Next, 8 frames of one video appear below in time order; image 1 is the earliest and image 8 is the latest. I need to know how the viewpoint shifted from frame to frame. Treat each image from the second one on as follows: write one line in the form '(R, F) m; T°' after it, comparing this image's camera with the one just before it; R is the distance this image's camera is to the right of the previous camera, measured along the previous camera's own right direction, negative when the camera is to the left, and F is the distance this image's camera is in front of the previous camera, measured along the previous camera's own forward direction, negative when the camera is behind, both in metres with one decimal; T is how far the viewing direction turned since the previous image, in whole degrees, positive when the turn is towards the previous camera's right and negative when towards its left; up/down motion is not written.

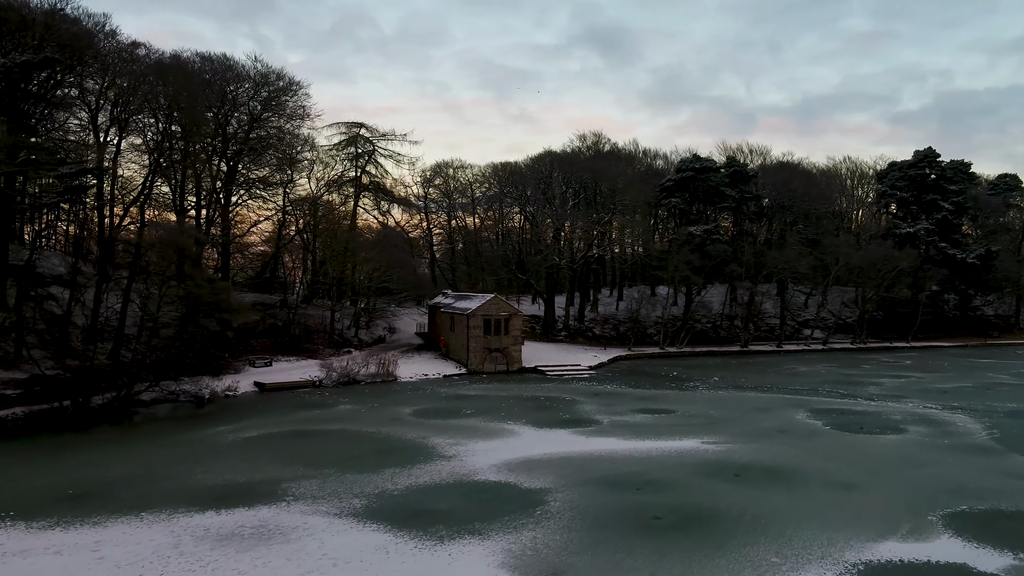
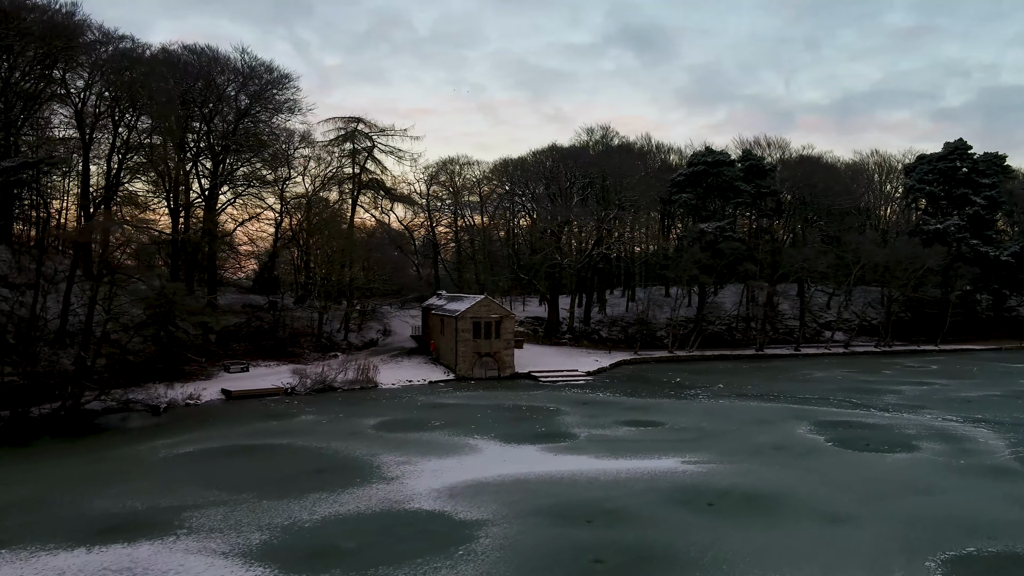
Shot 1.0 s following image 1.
(+1.4, +1.8) m; -2°
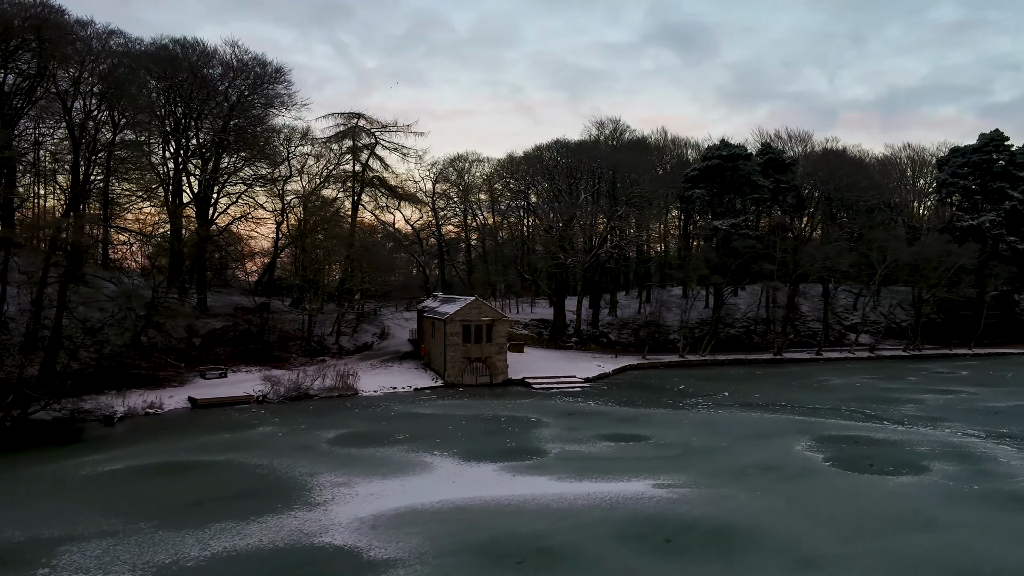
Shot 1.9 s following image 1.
(+1.4, +1.7) m; -2°
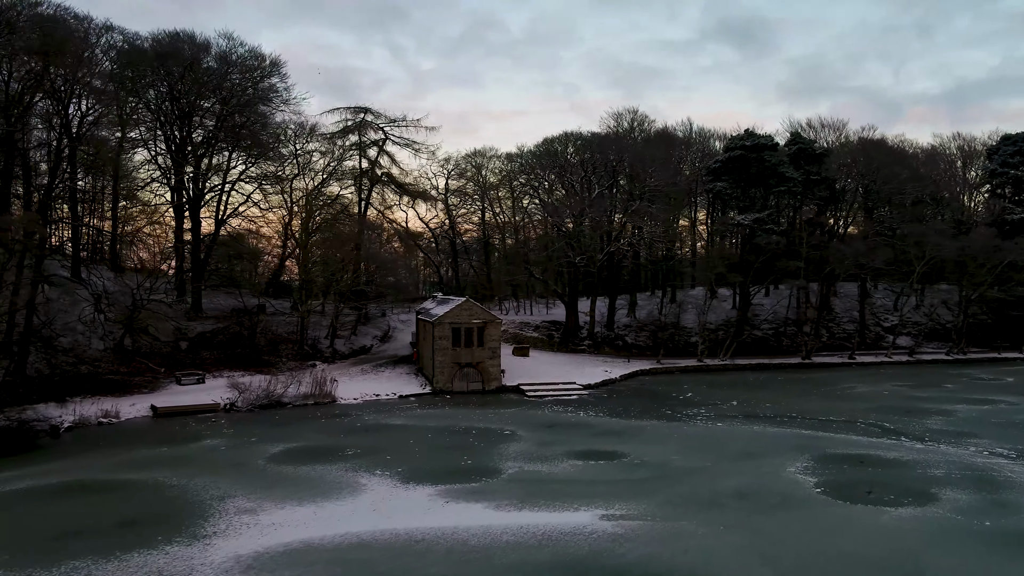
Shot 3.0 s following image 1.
(+1.8, +1.9) m; -3°
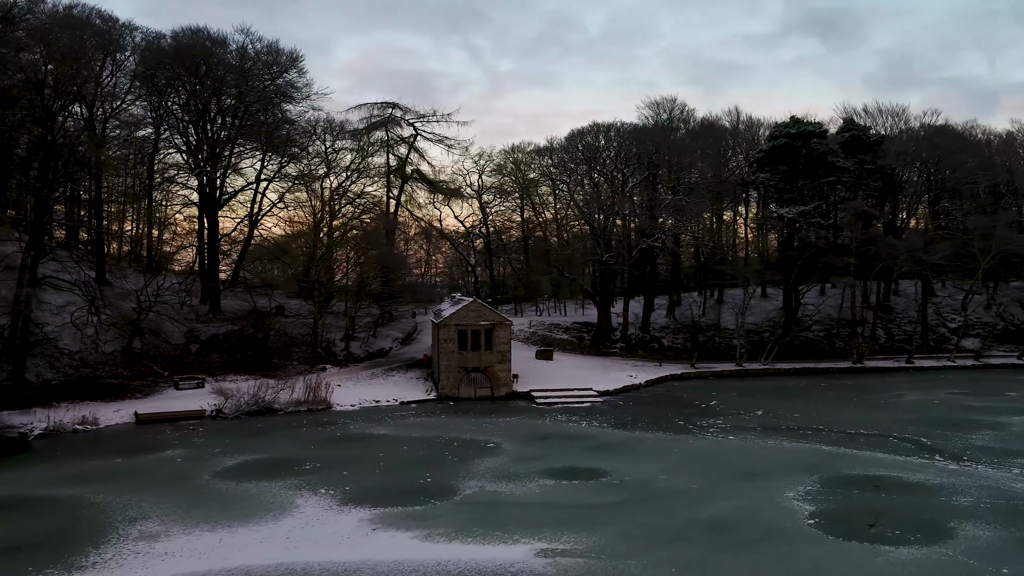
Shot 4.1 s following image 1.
(+1.8, +1.7) m; -5°
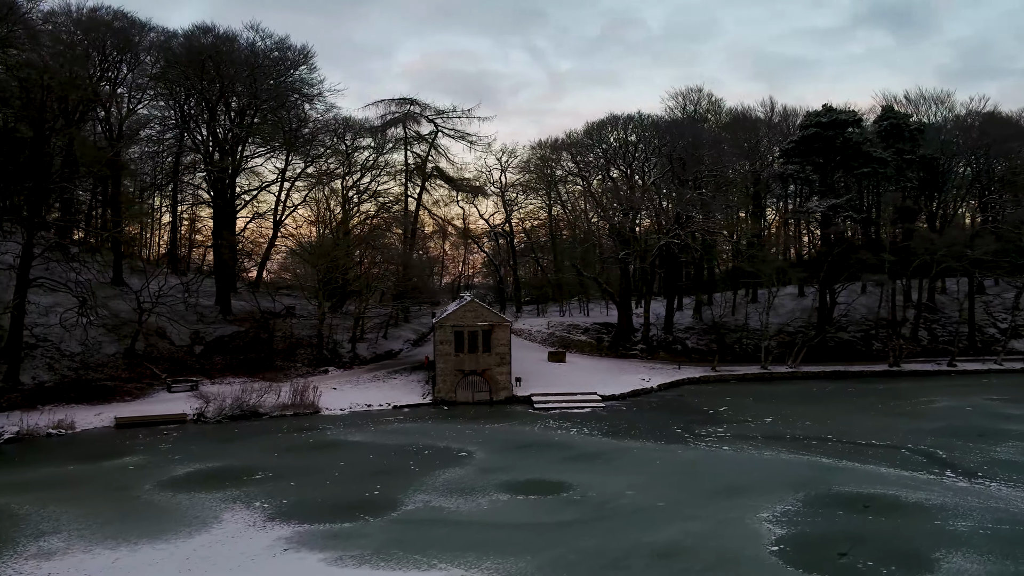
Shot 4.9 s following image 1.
(+1.6, +1.2) m; -4°
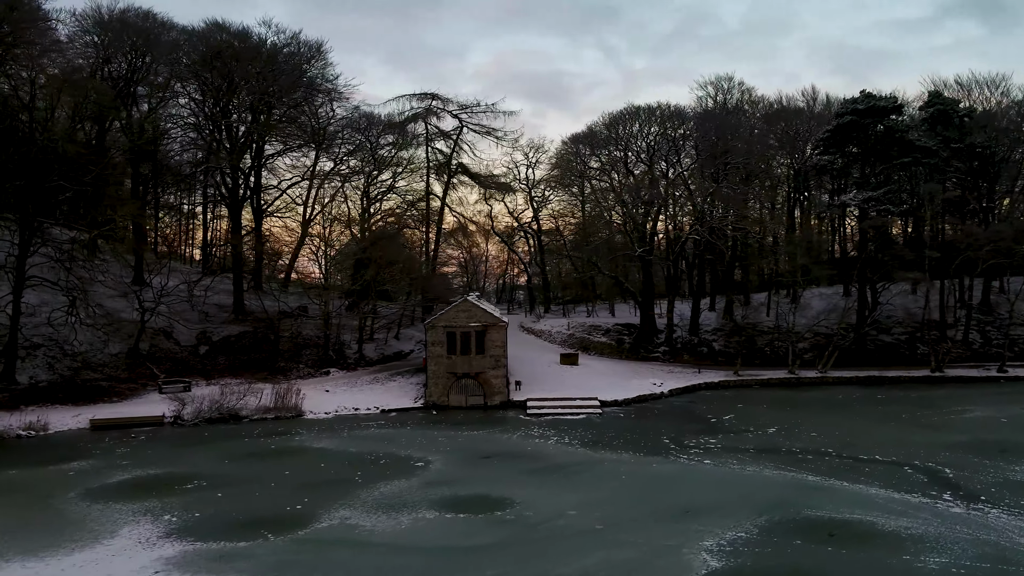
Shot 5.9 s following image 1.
(+1.9, +1.3) m; -5°
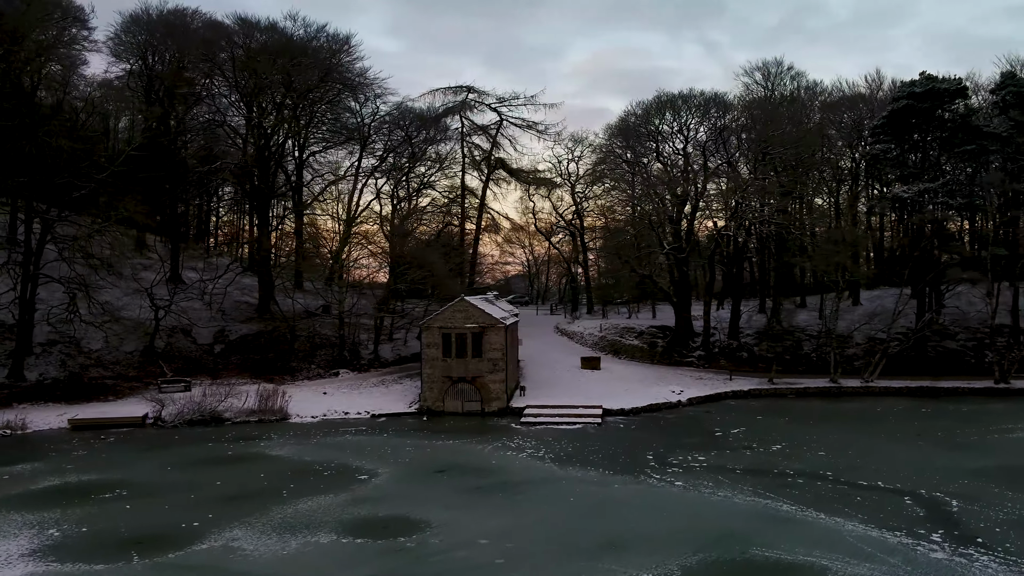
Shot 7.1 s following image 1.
(+2.3, +1.5) m; -6°
